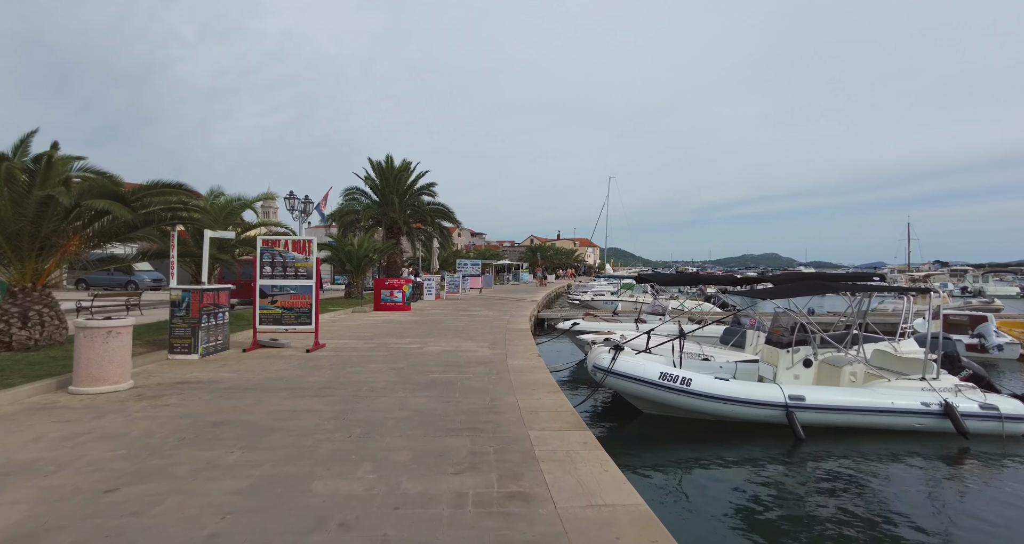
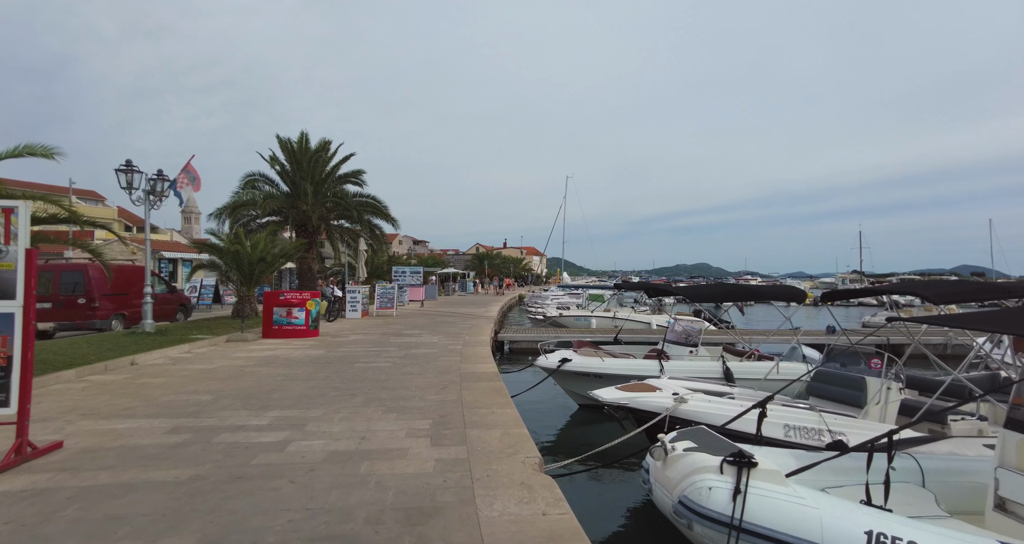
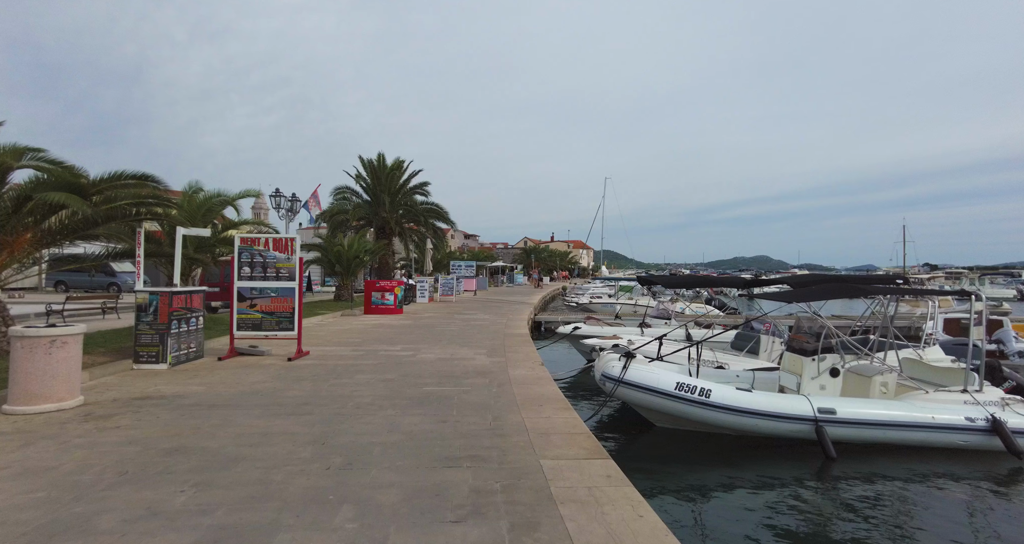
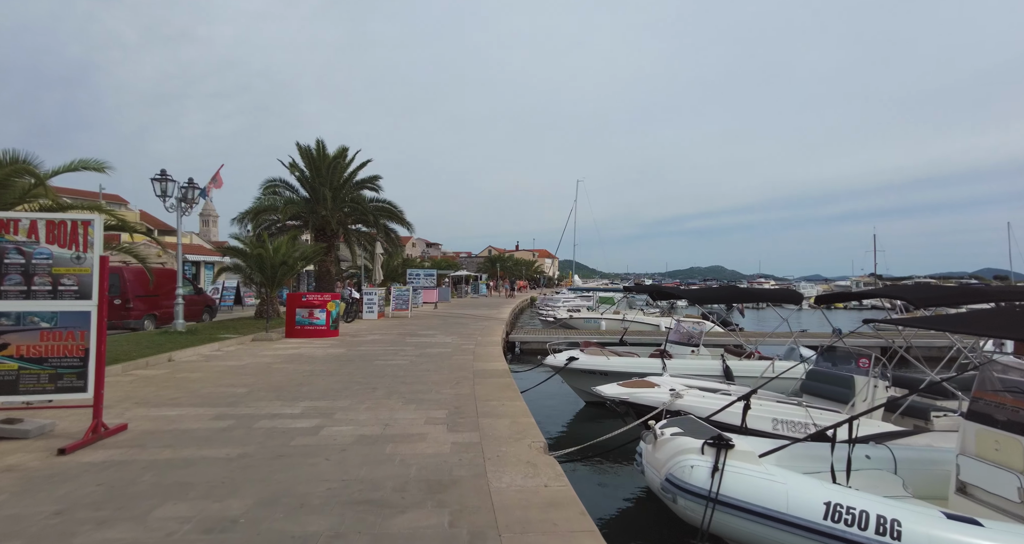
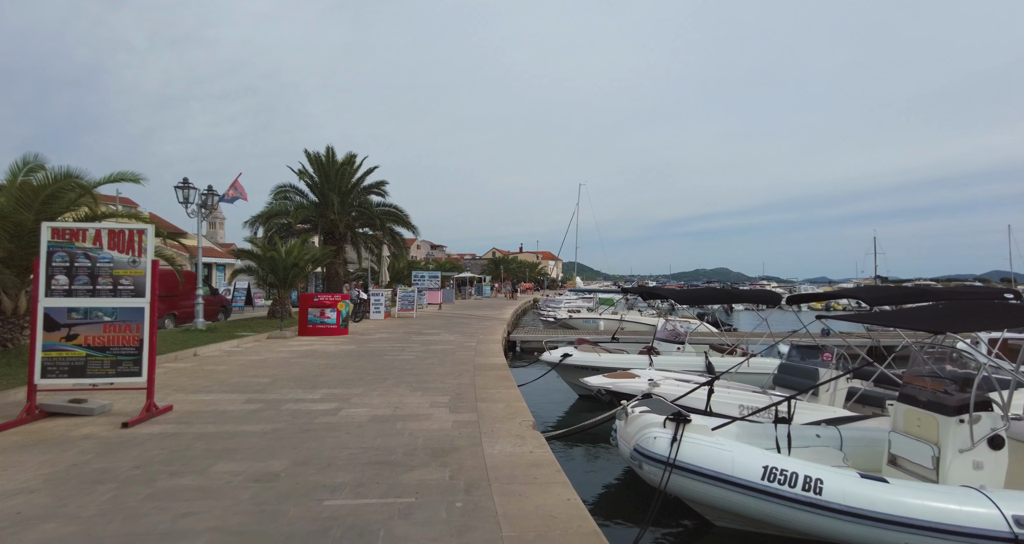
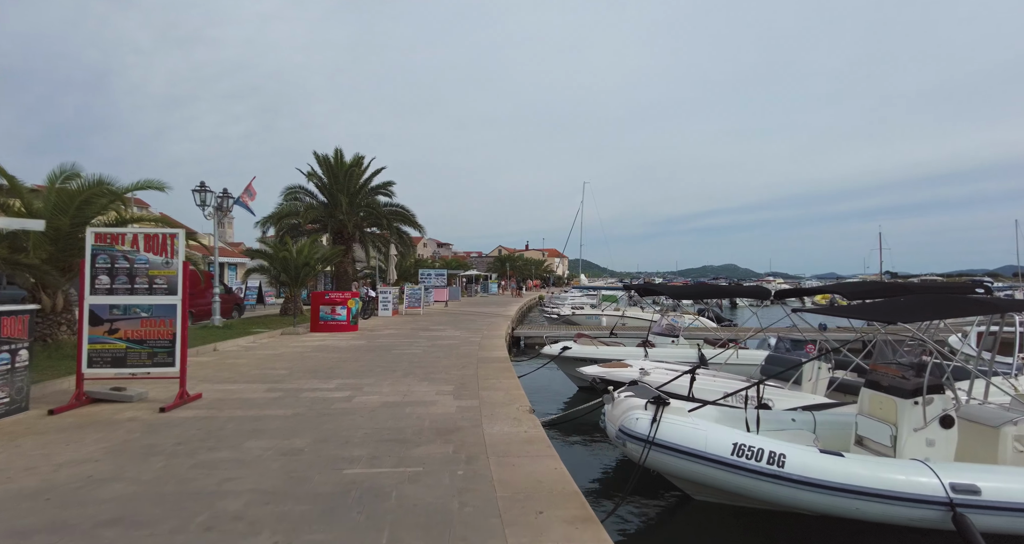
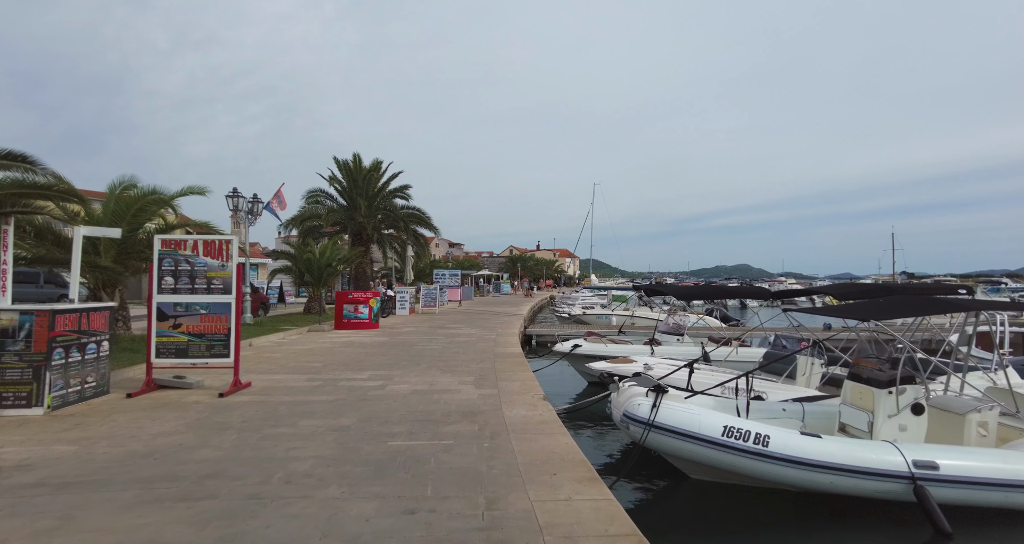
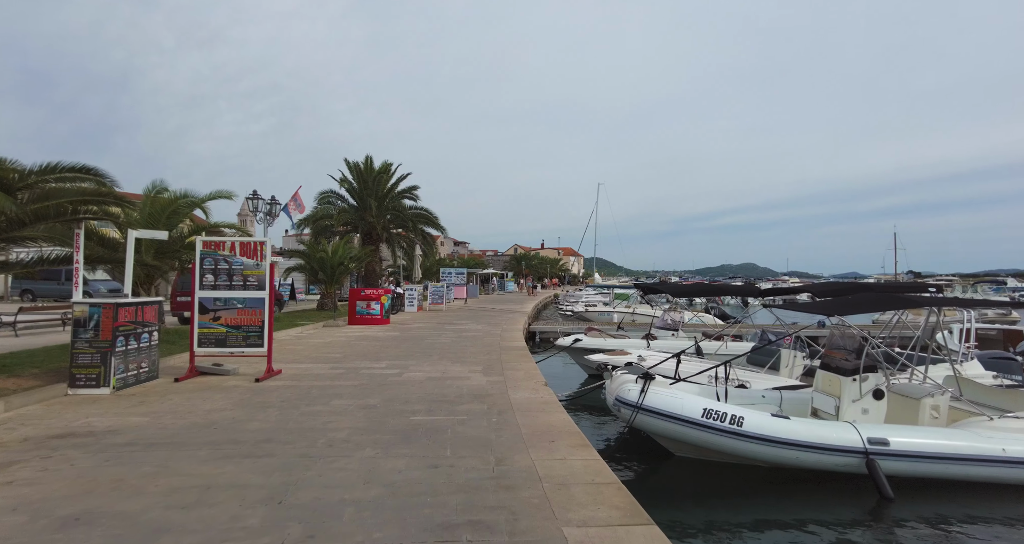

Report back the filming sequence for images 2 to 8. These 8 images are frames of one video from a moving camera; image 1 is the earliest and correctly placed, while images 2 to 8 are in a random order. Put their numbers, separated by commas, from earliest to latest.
3, 8, 7, 6, 5, 4, 2
